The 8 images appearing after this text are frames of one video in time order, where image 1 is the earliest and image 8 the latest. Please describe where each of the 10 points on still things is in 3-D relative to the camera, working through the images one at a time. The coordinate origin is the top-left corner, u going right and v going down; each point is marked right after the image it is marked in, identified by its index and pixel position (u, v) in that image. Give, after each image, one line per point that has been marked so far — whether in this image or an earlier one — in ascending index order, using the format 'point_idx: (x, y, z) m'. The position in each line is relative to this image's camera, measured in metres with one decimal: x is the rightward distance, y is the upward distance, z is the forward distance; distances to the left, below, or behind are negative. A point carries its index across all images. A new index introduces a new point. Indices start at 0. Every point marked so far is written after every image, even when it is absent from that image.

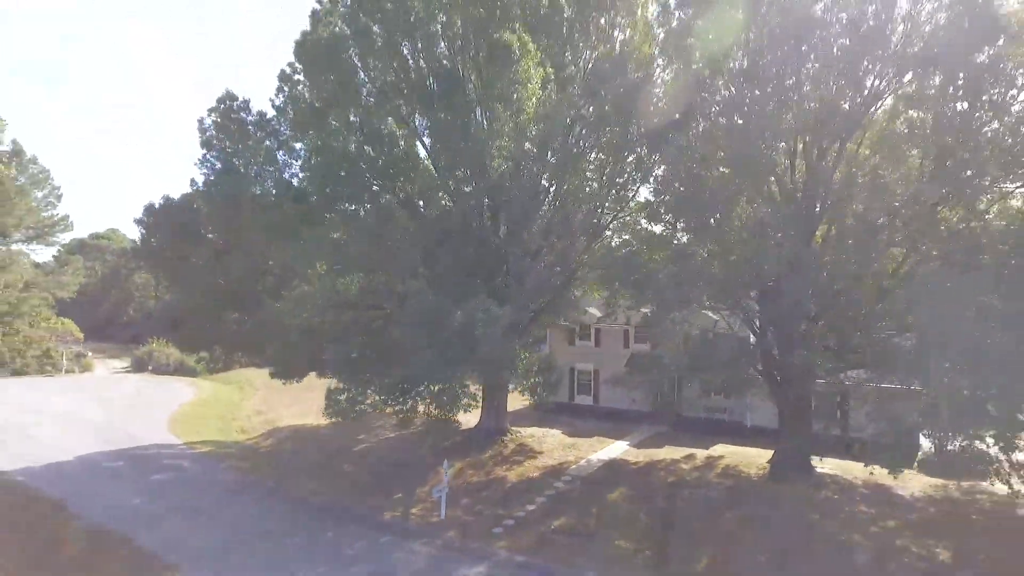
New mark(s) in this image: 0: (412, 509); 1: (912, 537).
0: (-1.5, -3.4, +9.9) m
1: (+5.3, -3.3, +8.6) m
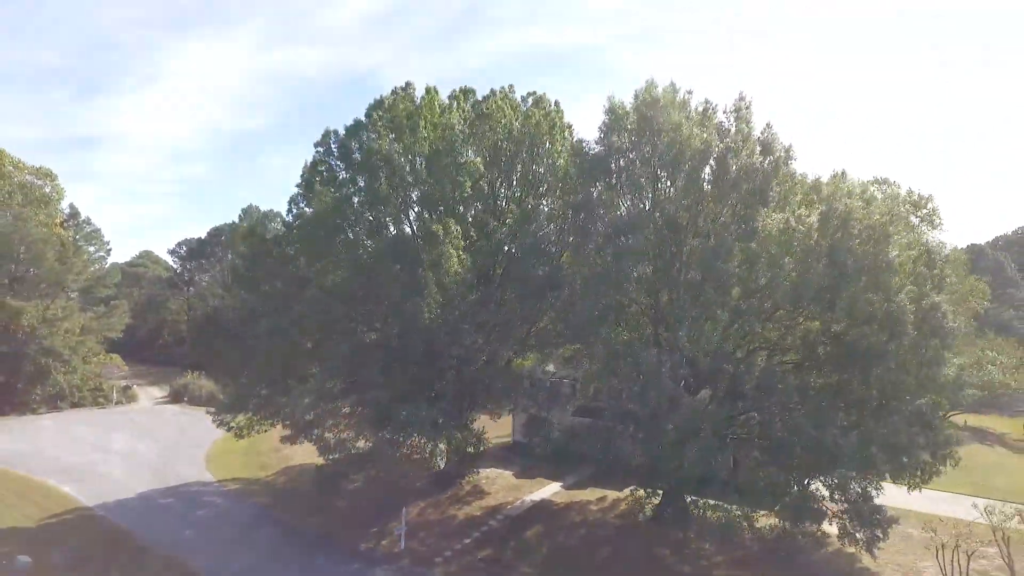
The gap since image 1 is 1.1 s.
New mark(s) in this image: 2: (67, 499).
0: (-2.7, -5.3, +13.7) m
1: (+4.0, -5.3, +12.1) m
2: (-11.2, -5.3, +16.3) m
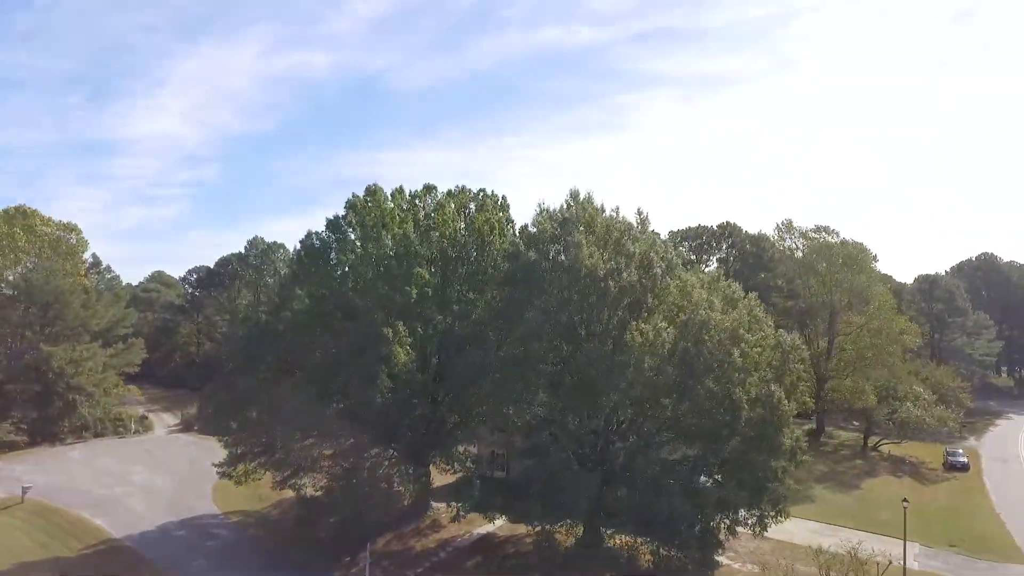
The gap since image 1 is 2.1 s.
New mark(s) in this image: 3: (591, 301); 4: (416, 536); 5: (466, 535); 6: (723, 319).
0: (-4.2, -7.4, +17.1) m
1: (+2.5, -7.3, +15.4) m
2: (-12.6, -7.4, +19.8) m
3: (+1.9, -0.3, +15.2) m
4: (-2.8, -7.3, +19.0) m
5: (-1.3, -7.2, +19.0) m
6: (+4.8, -0.7, +15.0) m
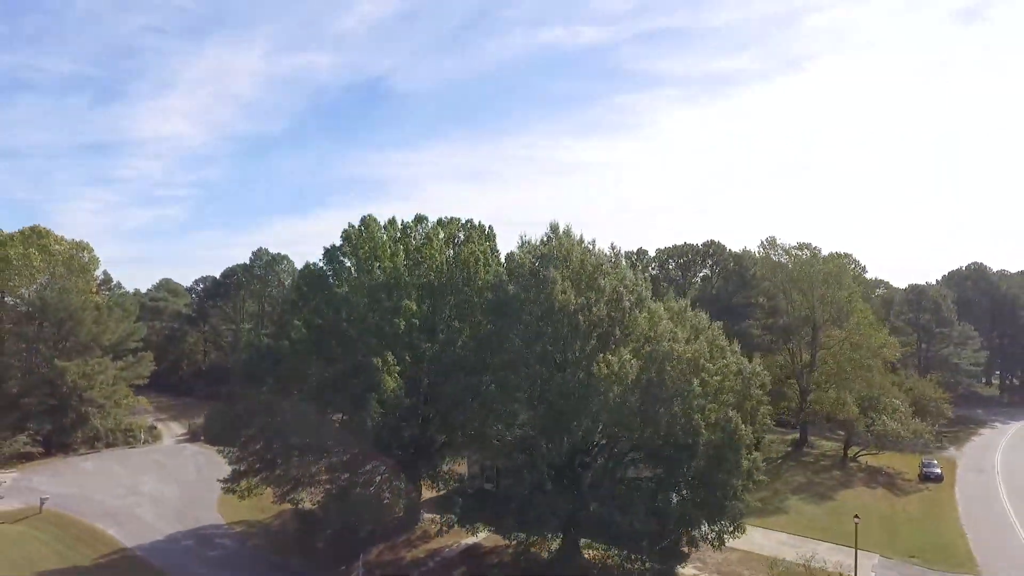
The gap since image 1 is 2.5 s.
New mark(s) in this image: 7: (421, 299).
0: (-4.7, -8.3, +18.4) m
1: (+2.0, -8.2, +16.7) m
2: (-13.1, -8.3, +21.2) m
3: (+1.3, -1.2, +16.5) m
4: (-3.3, -8.1, +20.4) m
5: (-1.8, -8.1, +20.3) m
6: (+4.3, -1.6, +16.3) m
7: (-2.7, -0.4, +19.1) m
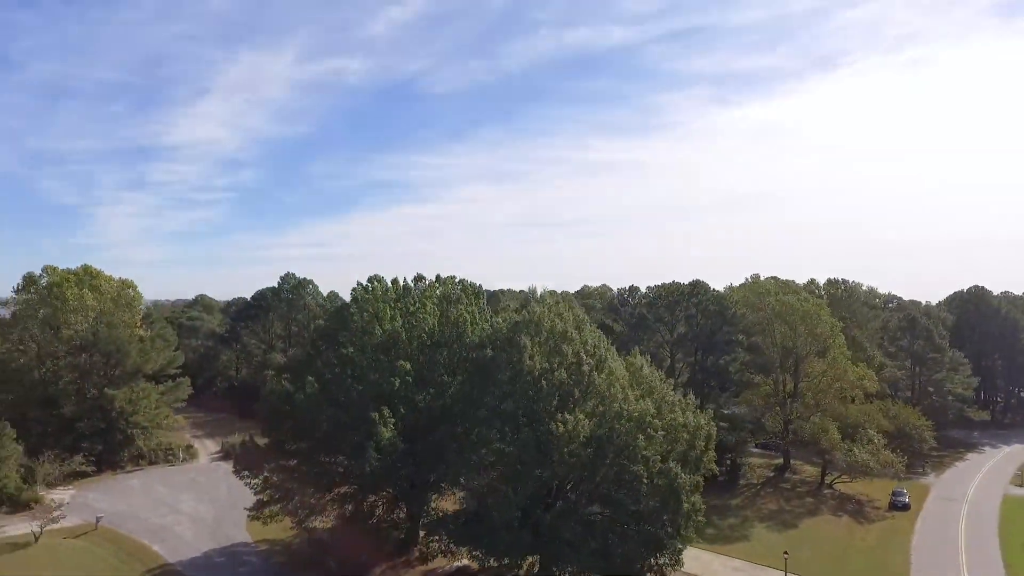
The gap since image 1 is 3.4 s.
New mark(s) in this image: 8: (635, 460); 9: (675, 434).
0: (-5.4, -10.3, +21.6) m
1: (+1.3, -10.2, +19.7) m
2: (-13.6, -10.3, +24.8) m
3: (+0.6, -3.2, +19.4) m
4: (-3.9, -10.1, +23.5) m
5: (-2.4, -10.1, +23.4) m
6: (+3.5, -3.6, +19.1) m
7: (-3.3, -2.4, +22.3) m
8: (+3.5, -5.0, +18.6) m
9: (+5.0, -4.4, +19.8) m
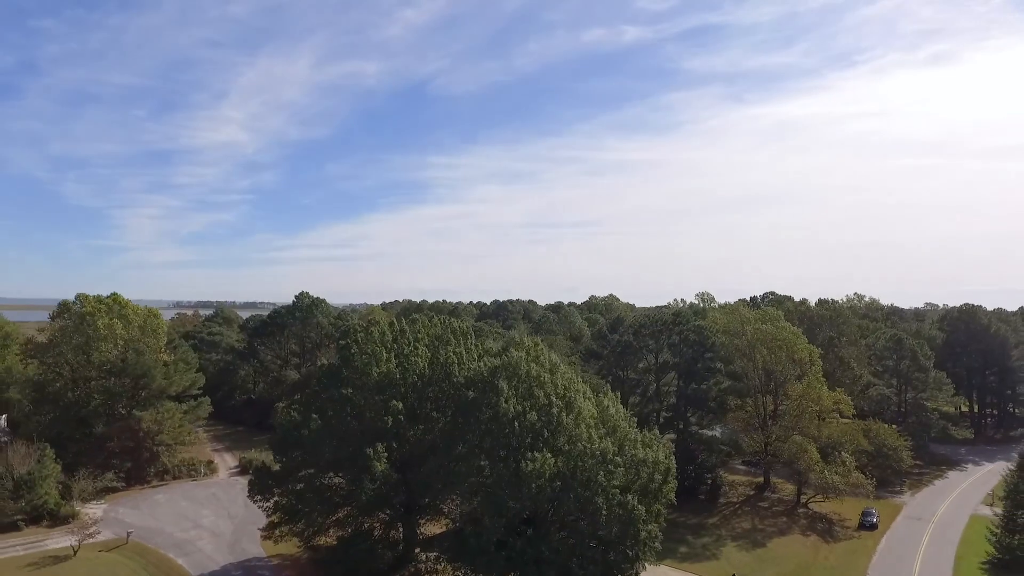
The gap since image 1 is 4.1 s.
0: (-6.0, -12.0, +24.4) m
1: (+0.6, -11.9, +22.2) m
2: (-14.2, -12.1, +27.7) m
3: (-0.1, -5.0, +22.0) m
4: (-4.5, -11.9, +26.2) m
5: (-3.0, -11.8, +26.1) m
6: (+2.8, -5.3, +21.6) m
7: (-4.0, -4.2, +24.9) m
8: (+2.8, -6.7, +21.1) m
9: (+4.3, -6.2, +22.2) m
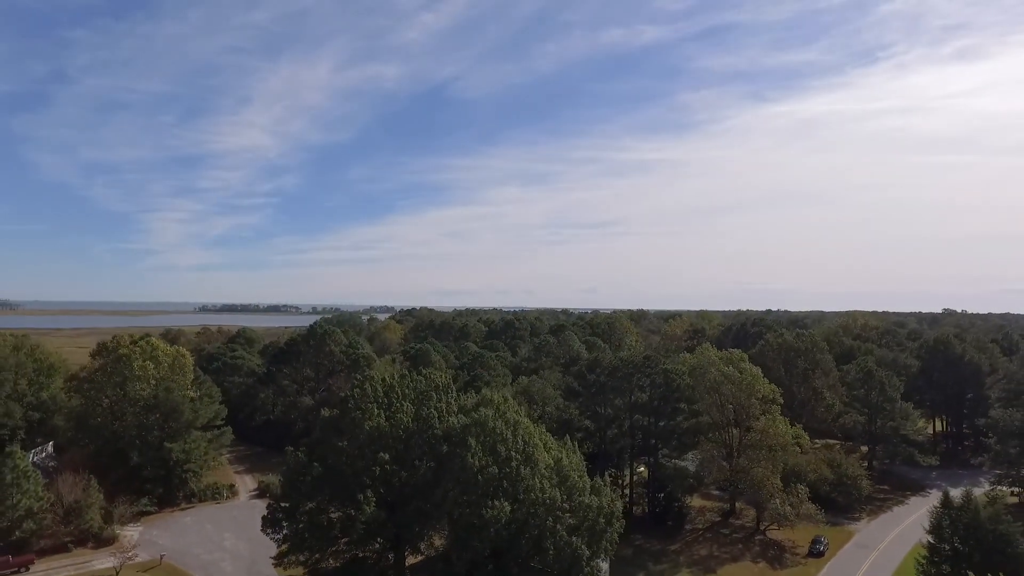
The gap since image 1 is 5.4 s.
0: (-7.3, -15.1, +28.9) m
1: (-0.8, -14.9, +26.5) m
2: (-15.4, -15.1, +32.5) m
3: (-1.5, -8.0, +26.3) m
4: (-5.7, -14.9, +30.7) m
5: (-4.2, -14.9, +30.5) m
6: (+1.4, -8.3, +25.8) m
7: (-5.3, -7.2, +29.3) m
8: (+1.4, -9.7, +25.3) m
9: (+2.9, -9.2, +26.4) m
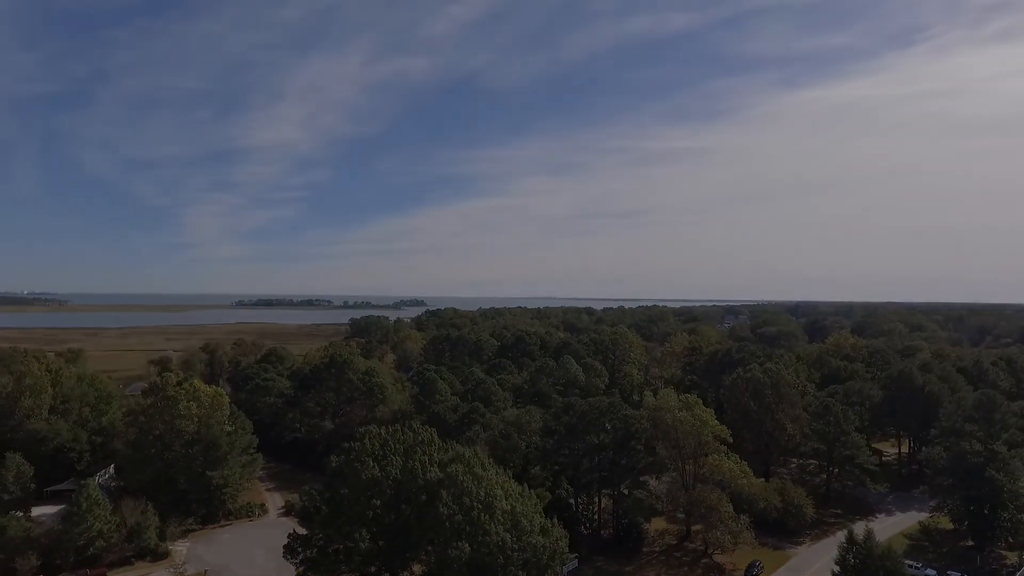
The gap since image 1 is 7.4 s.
0: (-9.1, -19.5, +36.5) m
1: (-2.7, -19.4, +33.9) m
2: (-17.0, -19.5, +40.5) m
3: (-3.5, -12.4, +33.6) m
4: (-7.4, -19.3, +38.3) m
5: (-6.0, -19.3, +38.0) m
6: (-0.6, -12.8, +32.9) m
7: (-7.1, -11.6, +36.8) m
8: (-0.6, -14.2, +32.4) m
9: (+0.9, -13.6, +33.5) m
